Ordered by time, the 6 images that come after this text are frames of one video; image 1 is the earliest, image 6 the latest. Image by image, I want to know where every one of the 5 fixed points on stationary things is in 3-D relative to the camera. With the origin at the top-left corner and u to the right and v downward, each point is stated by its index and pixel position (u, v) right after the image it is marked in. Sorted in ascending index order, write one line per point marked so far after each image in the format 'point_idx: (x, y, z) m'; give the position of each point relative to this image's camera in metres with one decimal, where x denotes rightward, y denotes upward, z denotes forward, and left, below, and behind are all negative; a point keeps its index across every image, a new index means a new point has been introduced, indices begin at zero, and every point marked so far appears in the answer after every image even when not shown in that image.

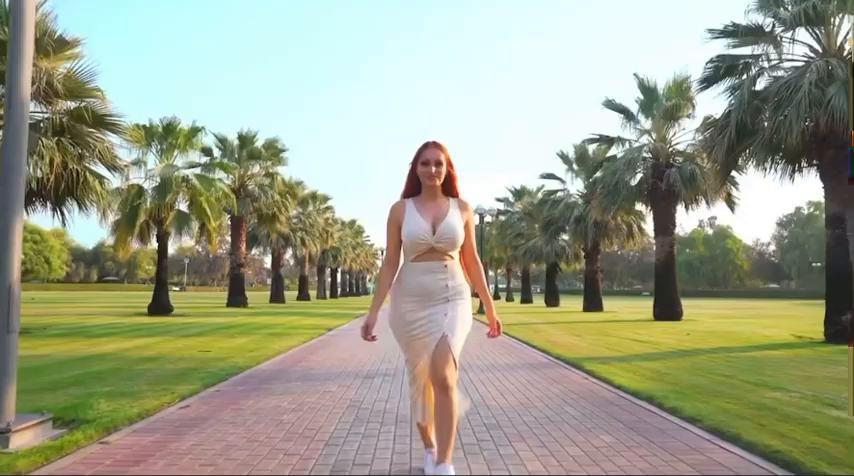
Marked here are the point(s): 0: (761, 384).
0: (+3.8, -1.7, +9.1) m
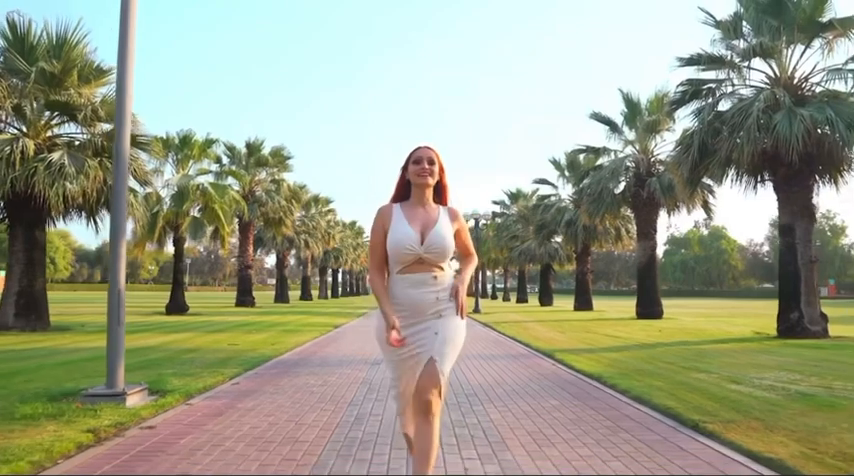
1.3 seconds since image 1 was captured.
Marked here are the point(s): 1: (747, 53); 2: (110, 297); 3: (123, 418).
0: (+3.8, -1.8, +11.3) m
1: (+7.9, +4.5, +19.6) m
2: (-3.1, -0.6, +7.8) m
3: (-2.6, -1.5, +6.7) m
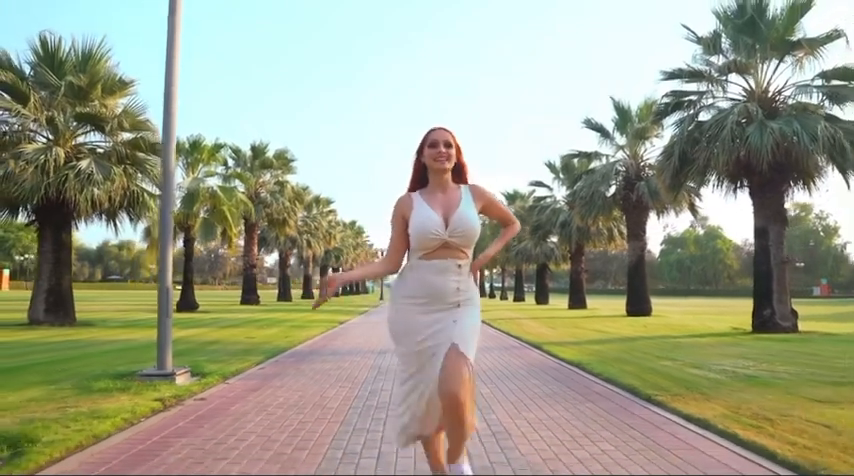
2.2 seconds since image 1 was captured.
0: (+3.8, -1.9, +12.7) m
1: (+7.9, +4.4, +21.1) m
2: (-3.1, -0.6, +9.3) m
3: (-2.5, -1.6, +8.2) m
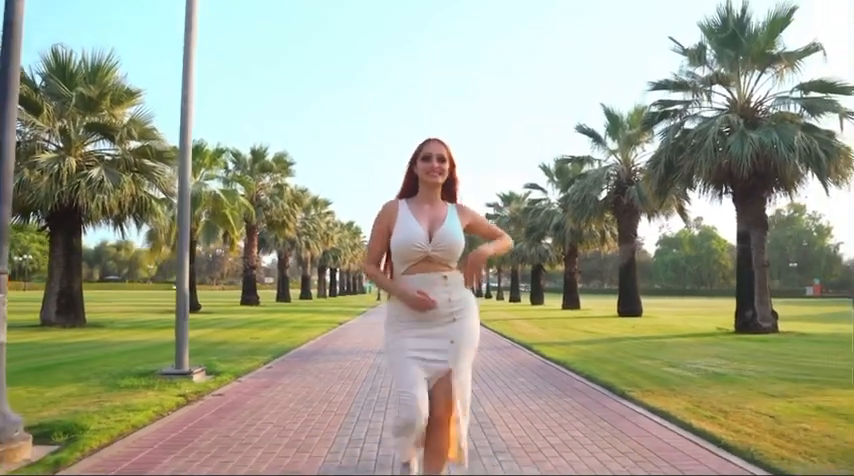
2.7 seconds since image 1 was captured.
0: (+3.7, -2.0, +13.6) m
1: (+7.8, +4.3, +22.0) m
2: (-3.2, -0.8, +10.1) m
3: (-2.6, -1.7, +9.0) m
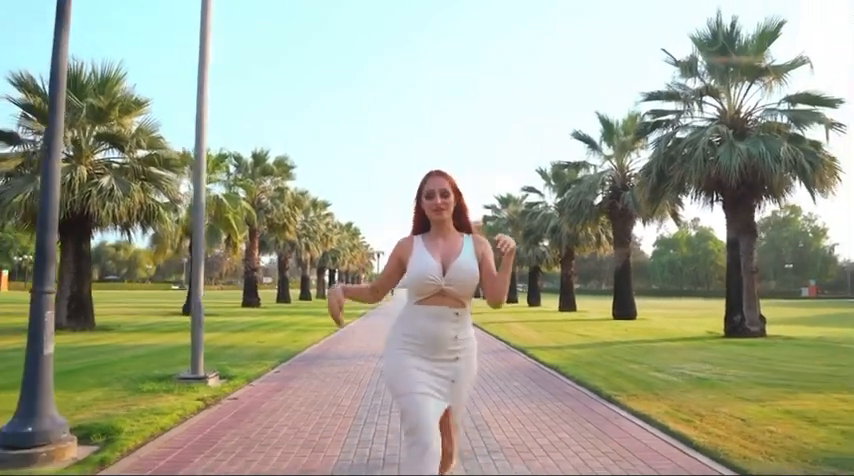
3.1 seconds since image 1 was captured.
0: (+3.7, -2.2, +14.3) m
1: (+7.7, +4.1, +22.7) m
2: (-3.2, -0.9, +10.8) m
3: (-2.6, -1.9, +9.7) m
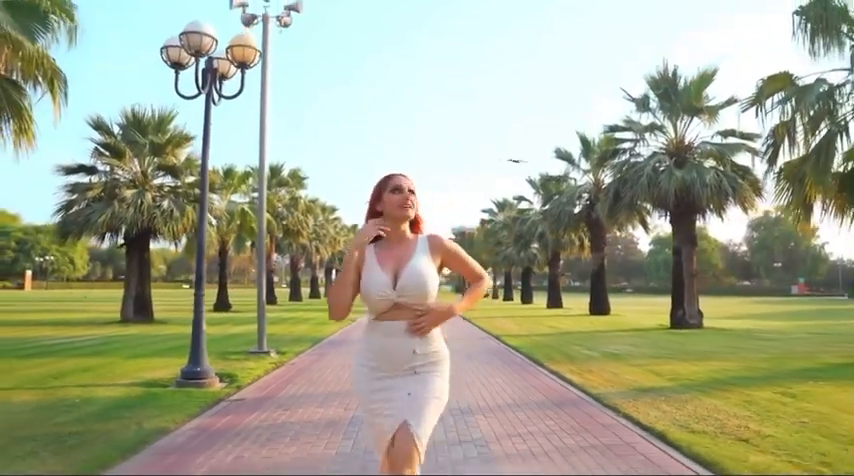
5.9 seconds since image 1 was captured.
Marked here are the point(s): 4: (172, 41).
0: (+3.6, -2.5, +19.1) m
1: (+7.7, +3.8, +27.4) m
2: (-3.3, -1.3, +15.6) m
3: (-2.7, -2.2, +14.5) m
4: (-3.6, +2.8, +11.2) m
